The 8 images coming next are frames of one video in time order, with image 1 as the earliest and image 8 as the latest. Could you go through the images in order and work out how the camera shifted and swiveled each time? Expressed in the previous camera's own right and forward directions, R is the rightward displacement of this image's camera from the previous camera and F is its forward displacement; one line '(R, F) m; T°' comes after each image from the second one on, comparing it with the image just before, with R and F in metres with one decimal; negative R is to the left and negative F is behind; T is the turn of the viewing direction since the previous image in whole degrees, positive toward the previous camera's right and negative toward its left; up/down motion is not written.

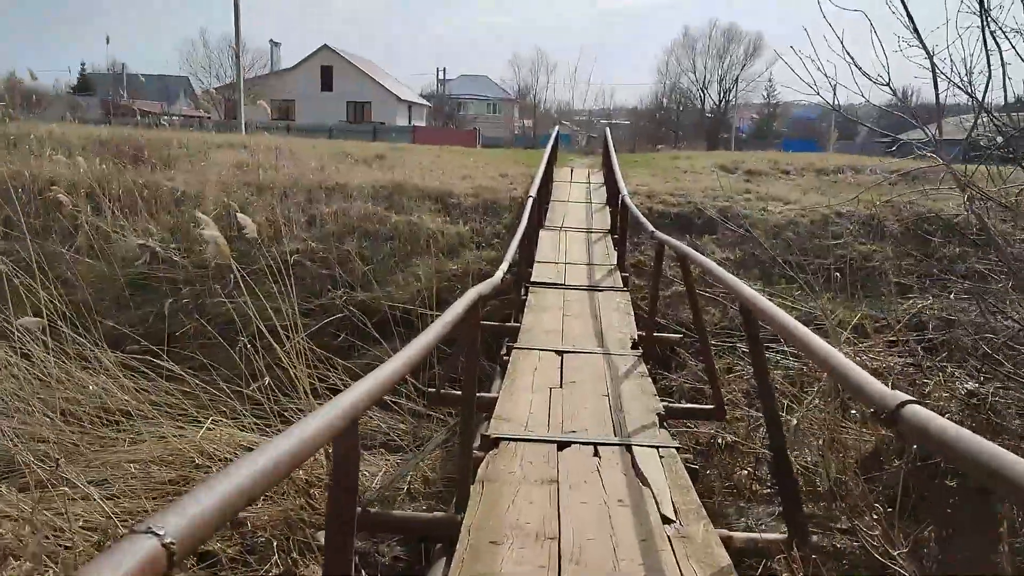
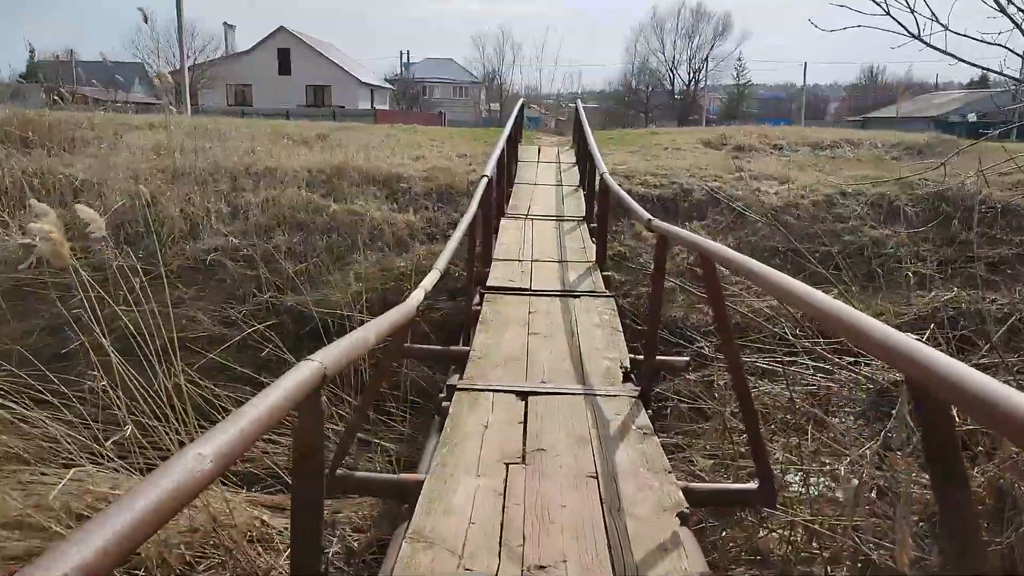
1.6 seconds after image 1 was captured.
(+0.1, +1.1) m; +2°
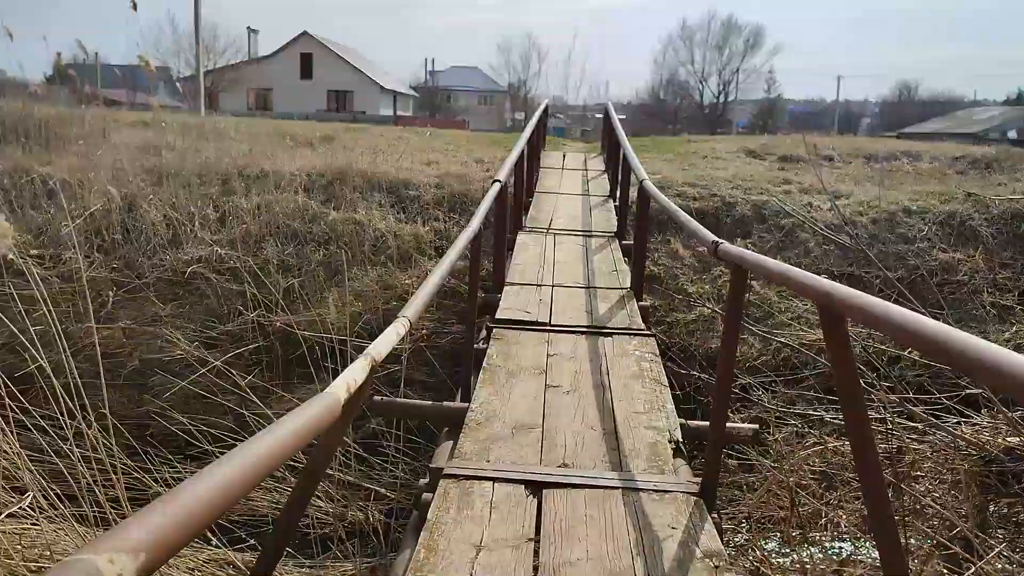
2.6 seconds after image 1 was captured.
(0.0, +0.8) m; -2°
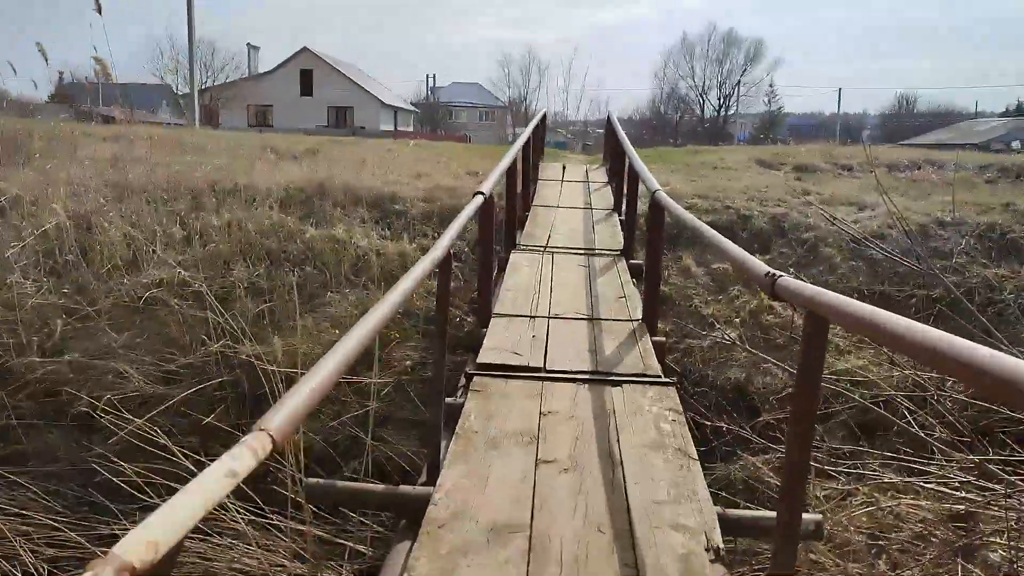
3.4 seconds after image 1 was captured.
(+0.1, +0.6) m; 0°
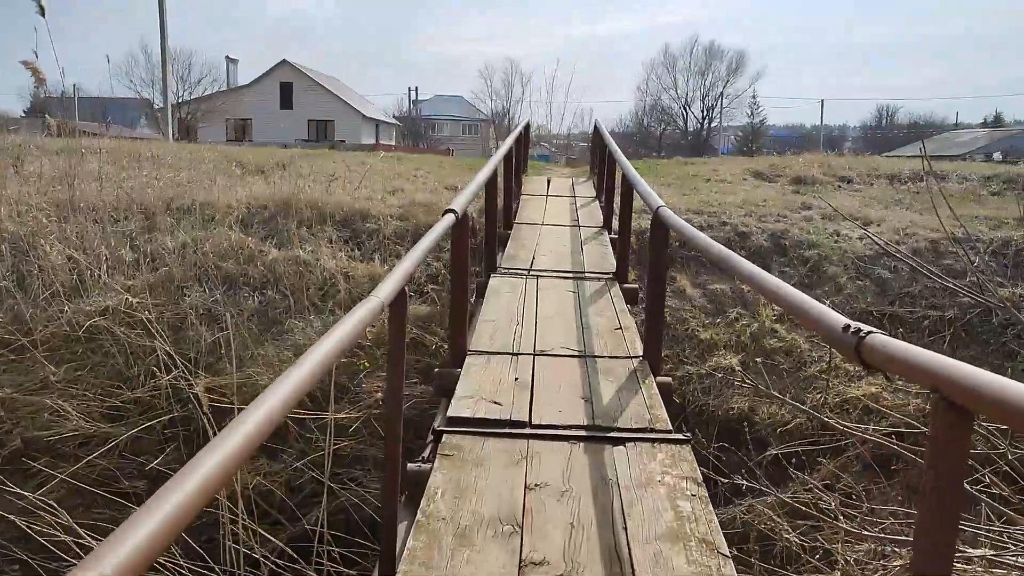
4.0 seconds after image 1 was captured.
(0.0, +0.4) m; +1°
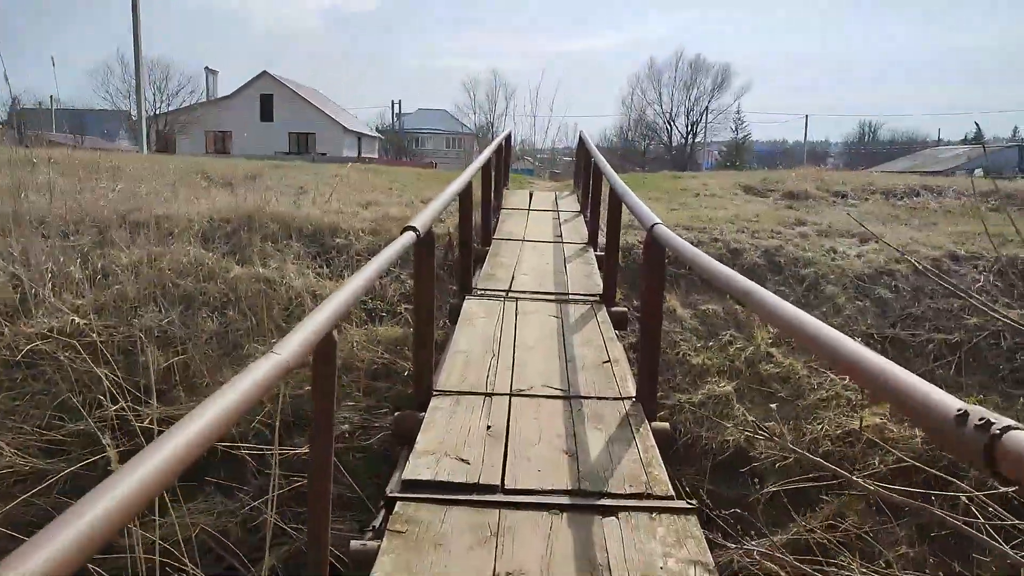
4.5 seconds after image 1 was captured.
(0.0, +0.4) m; +1°
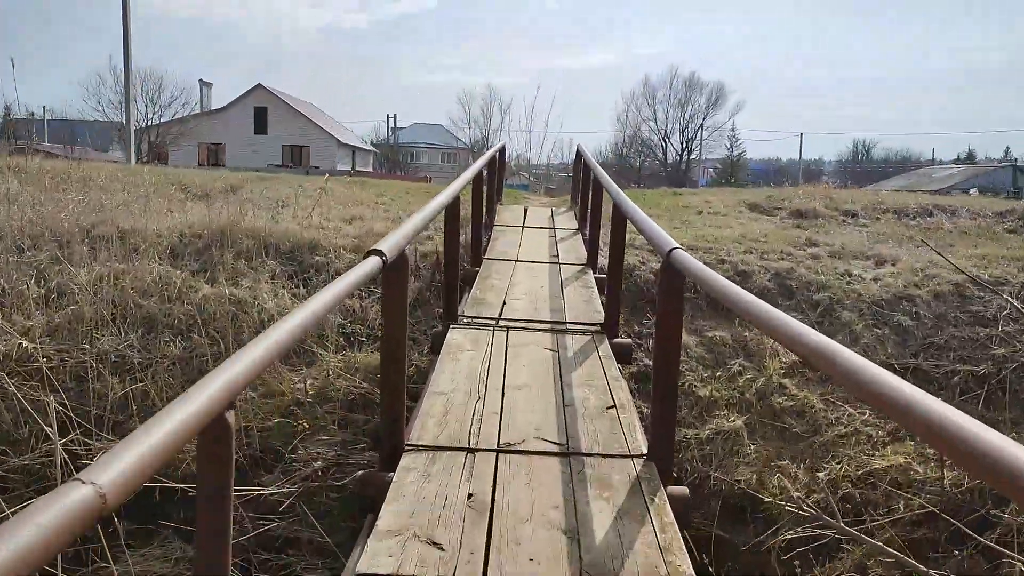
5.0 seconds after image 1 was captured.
(0.0, +0.4) m; 0°
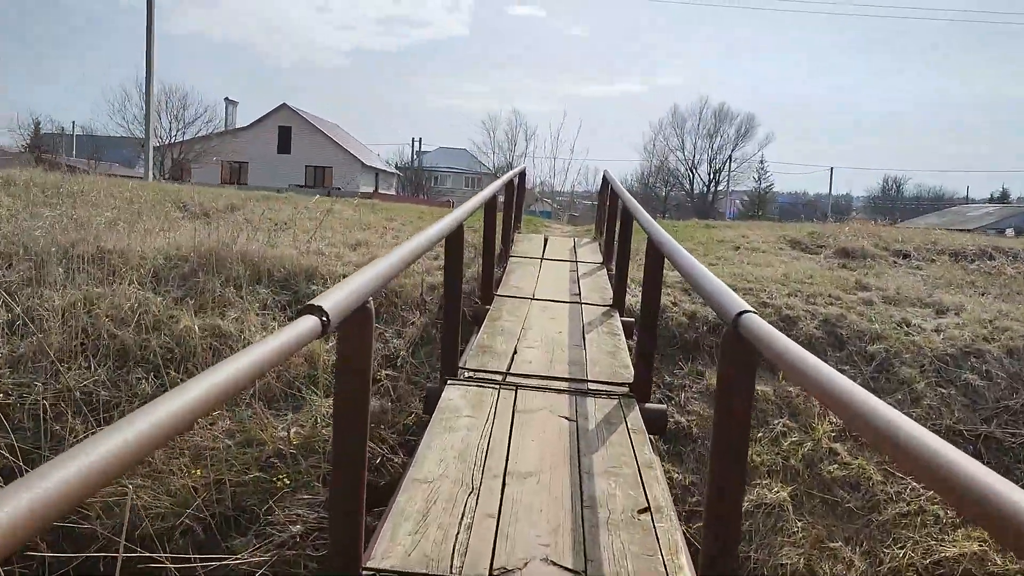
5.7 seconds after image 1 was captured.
(0.0, +0.5) m; -2°
